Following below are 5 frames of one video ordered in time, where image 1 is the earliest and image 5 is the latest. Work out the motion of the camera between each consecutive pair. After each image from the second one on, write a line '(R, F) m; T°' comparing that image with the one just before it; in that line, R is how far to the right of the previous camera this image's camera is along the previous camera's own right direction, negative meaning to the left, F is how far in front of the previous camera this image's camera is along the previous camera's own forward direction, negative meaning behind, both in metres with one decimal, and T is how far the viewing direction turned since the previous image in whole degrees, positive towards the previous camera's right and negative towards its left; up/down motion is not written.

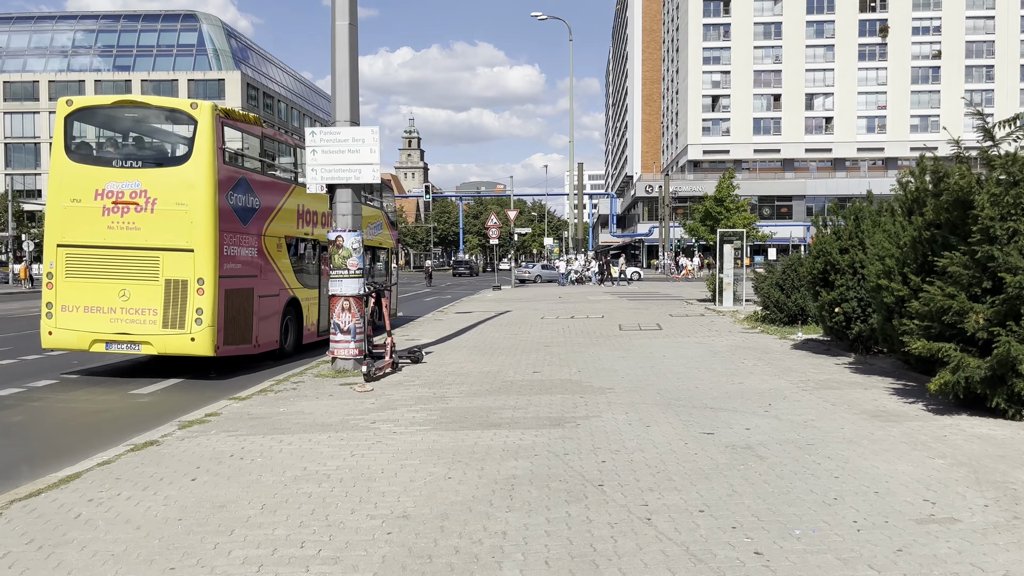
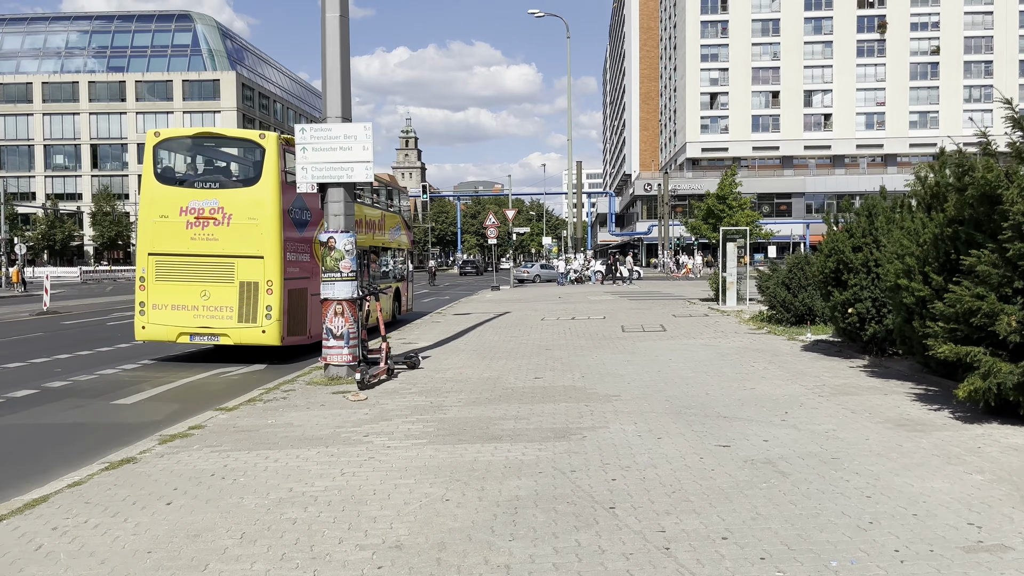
(0.0, +0.5) m; 0°
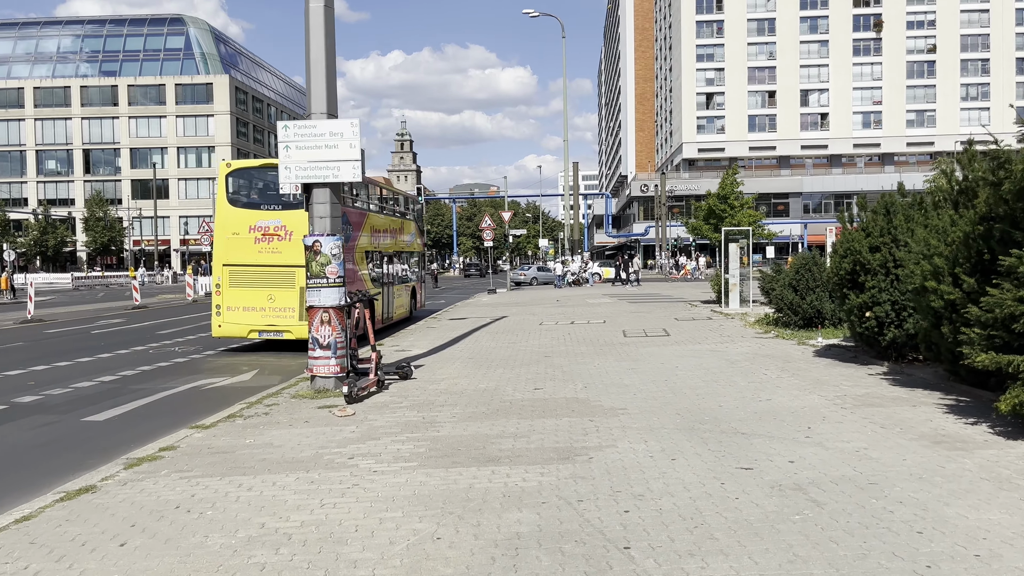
(0.0, +0.6) m; 0°
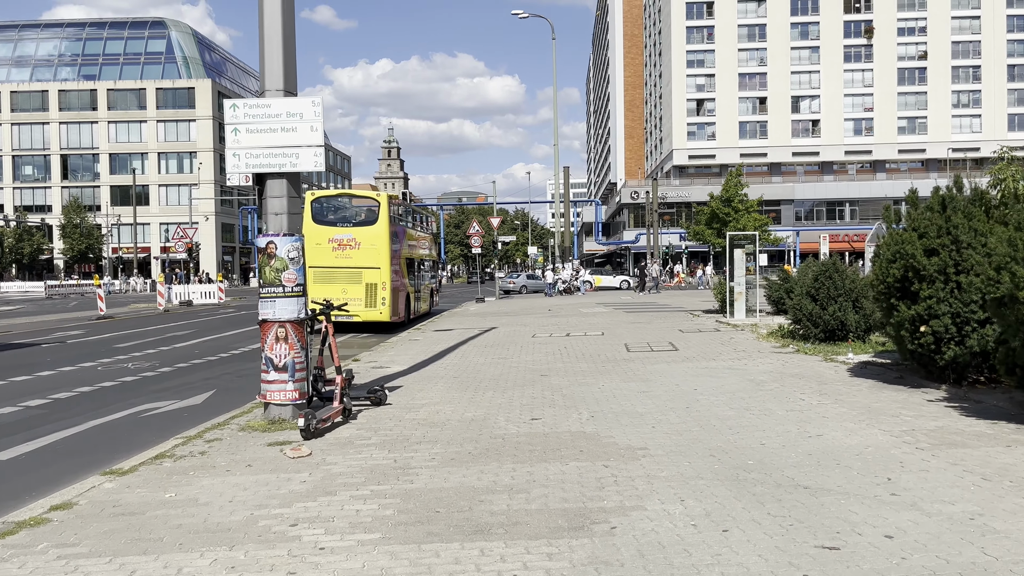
(0.0, +1.6) m; +1°
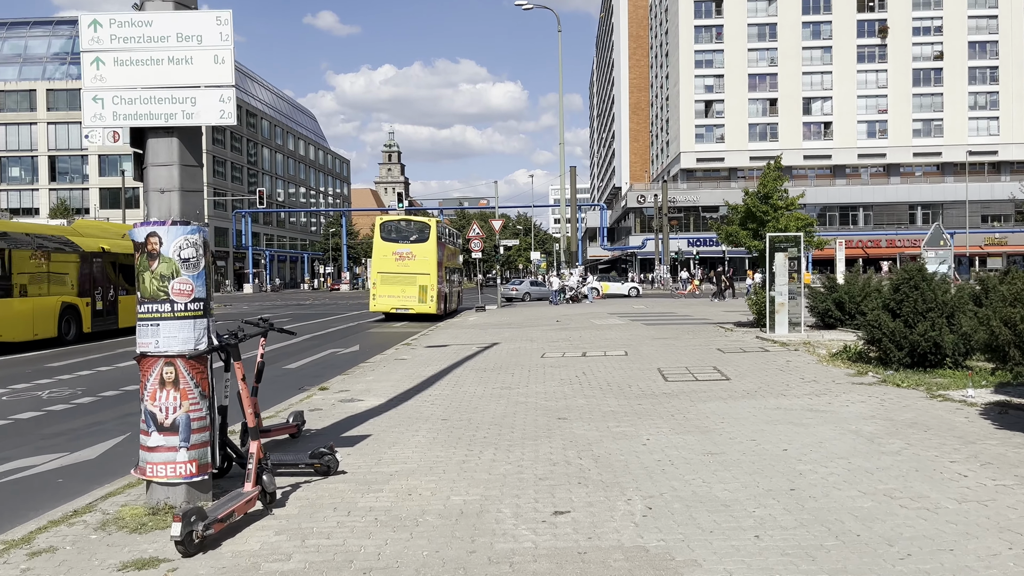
(-0.1, +2.9) m; 0°
